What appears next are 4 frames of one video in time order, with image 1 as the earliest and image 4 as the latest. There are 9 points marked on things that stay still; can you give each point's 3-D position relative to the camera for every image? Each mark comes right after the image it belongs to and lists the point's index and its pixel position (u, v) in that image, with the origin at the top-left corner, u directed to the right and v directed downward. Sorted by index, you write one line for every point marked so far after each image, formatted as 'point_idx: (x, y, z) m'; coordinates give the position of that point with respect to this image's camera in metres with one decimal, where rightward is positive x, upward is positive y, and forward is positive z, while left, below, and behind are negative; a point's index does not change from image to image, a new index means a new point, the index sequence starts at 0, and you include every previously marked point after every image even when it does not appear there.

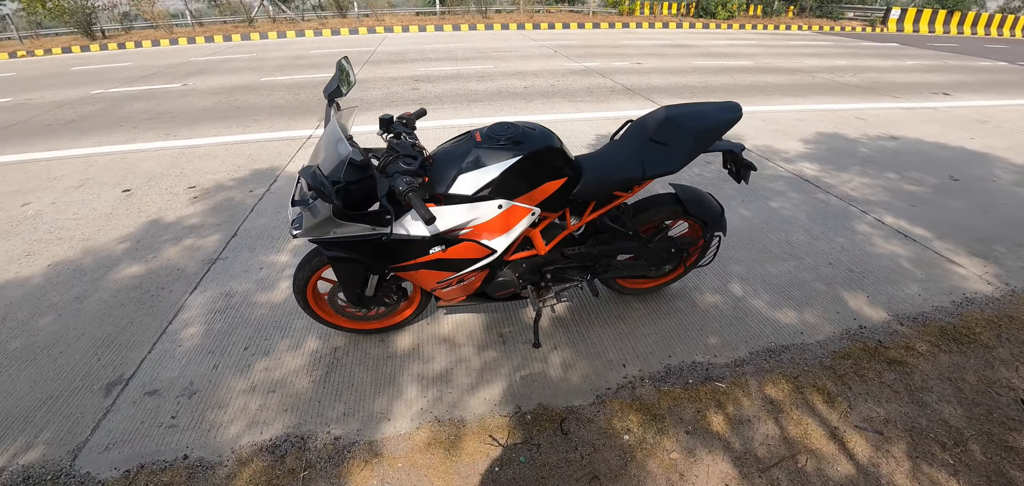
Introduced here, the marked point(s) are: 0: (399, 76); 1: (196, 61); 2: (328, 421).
0: (-2.0, +2.9, +7.7) m
1: (-6.4, +3.6, +9.0) m
2: (-0.9, -0.8, +2.0) m
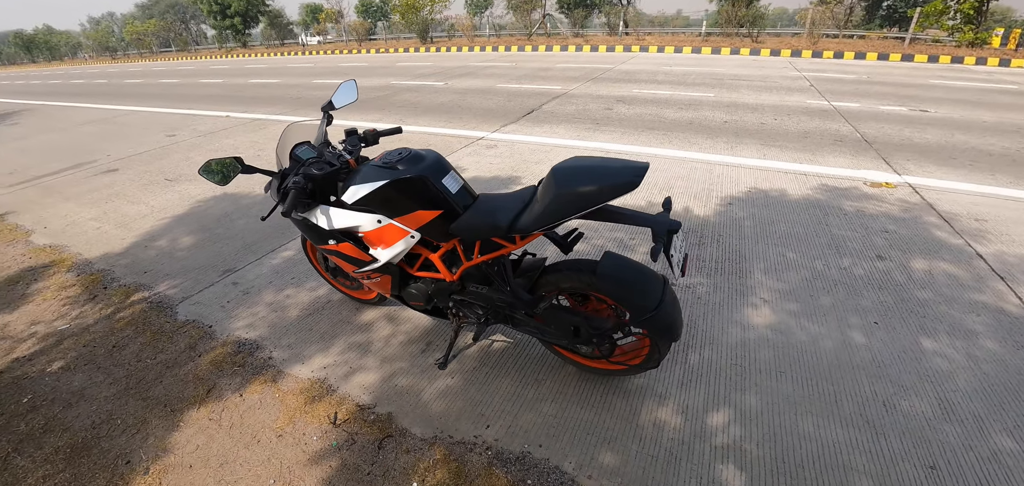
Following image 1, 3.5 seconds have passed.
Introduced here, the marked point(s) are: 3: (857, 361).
0: (+1.7, +2.6, +7.9) m
1: (-1.0, +4.4, +11.2) m
2: (-1.4, -0.6, +2.6) m
3: (+1.8, -0.6, +2.3) m
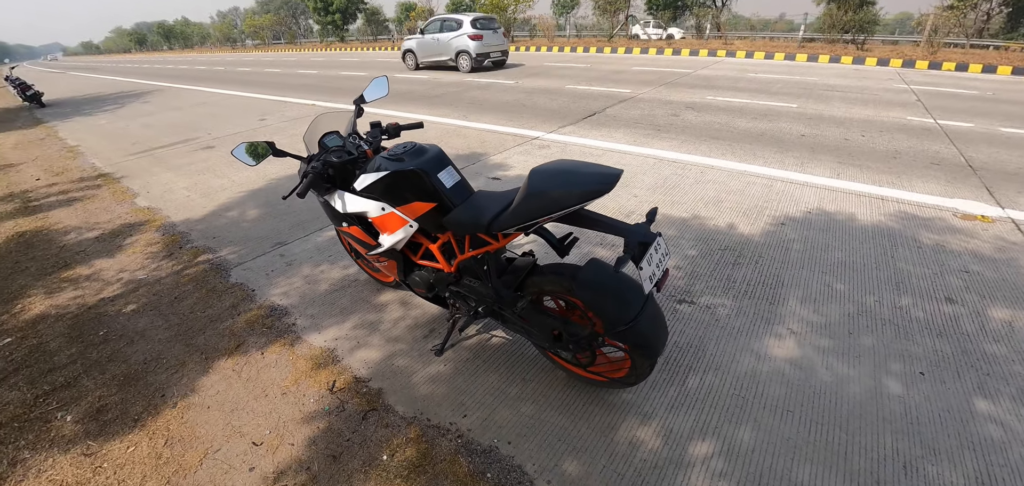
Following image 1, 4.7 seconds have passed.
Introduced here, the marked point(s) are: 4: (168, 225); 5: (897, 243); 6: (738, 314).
0: (+2.8, +2.4, +7.5) m
1: (+0.8, +4.4, +11.2) m
2: (-1.4, -0.5, +2.9) m
3: (+1.8, -0.8, +2.1) m
4: (-3.3, +0.2, +4.2) m
5: (+3.0, 0.0, +3.4) m
6: (+1.4, -0.4, +2.7) m
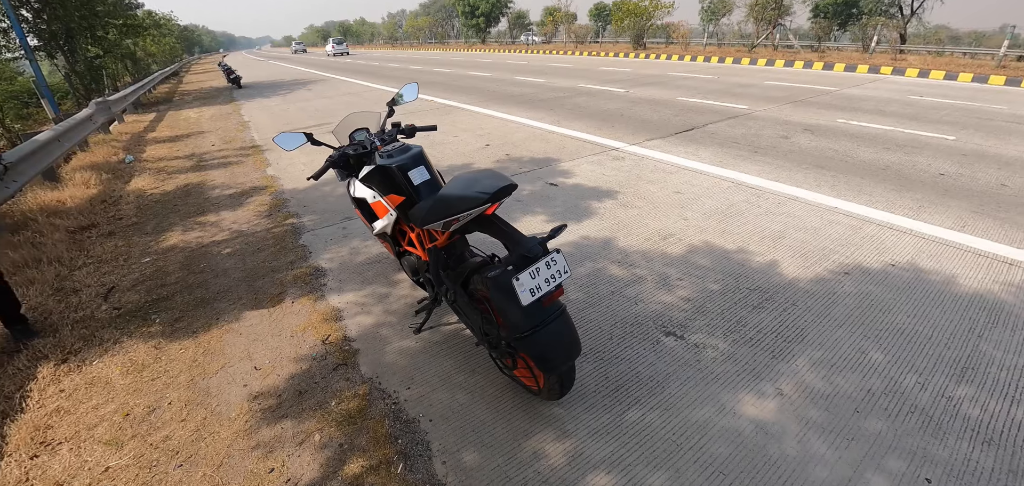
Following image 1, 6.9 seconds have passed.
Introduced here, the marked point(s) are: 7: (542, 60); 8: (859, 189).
0: (+4.3, +1.8, +6.7) m
1: (+3.7, +4.0, +10.7) m
2: (-1.4, -0.3, +3.4) m
3: (+1.4, -1.1, +1.8) m
4: (-2.7, +0.6, +5.1) m
5: (+3.0, -0.5, +2.7) m
6: (+1.2, -0.6, +2.4) m
7: (+1.0, +6.6, +15.7) m
8: (+3.6, +0.5, +4.5) m
